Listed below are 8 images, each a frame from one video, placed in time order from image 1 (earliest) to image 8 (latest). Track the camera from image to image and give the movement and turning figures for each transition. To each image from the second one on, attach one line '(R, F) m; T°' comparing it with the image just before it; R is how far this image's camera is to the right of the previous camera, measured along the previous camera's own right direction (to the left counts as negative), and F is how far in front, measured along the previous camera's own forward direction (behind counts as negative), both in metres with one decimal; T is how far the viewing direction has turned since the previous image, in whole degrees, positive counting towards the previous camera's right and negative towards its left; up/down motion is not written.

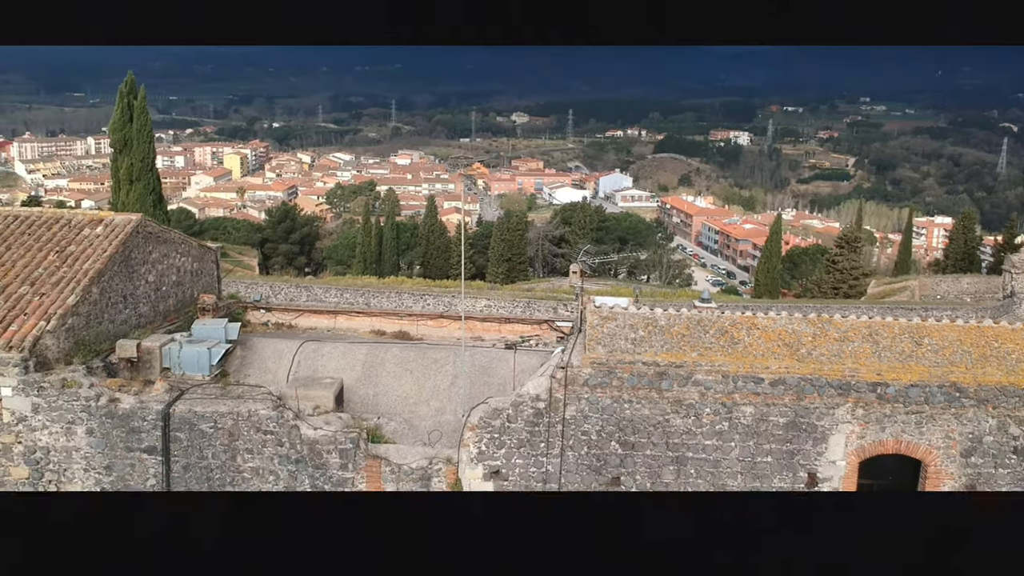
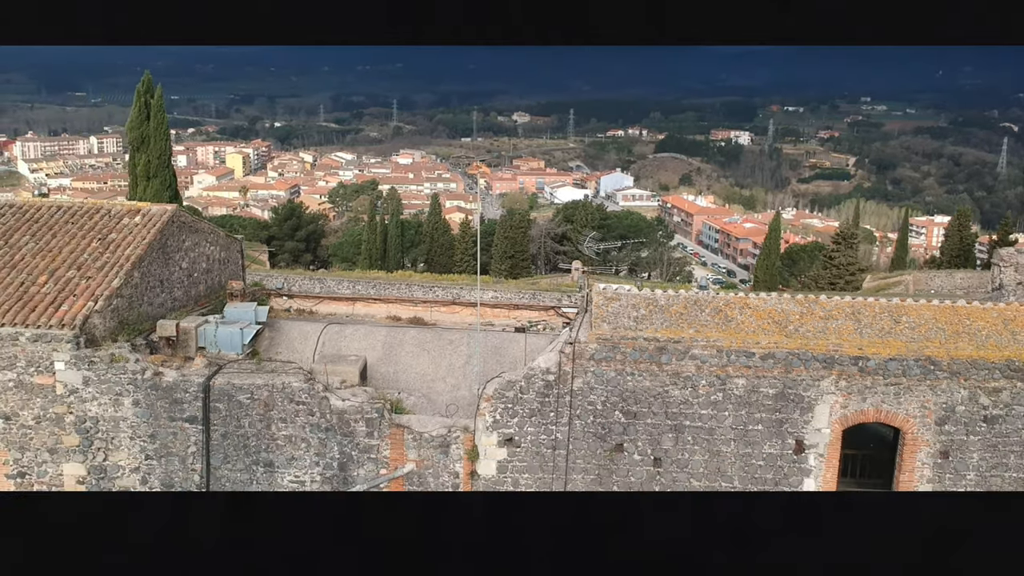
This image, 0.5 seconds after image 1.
(-0.1, -0.6) m; 0°
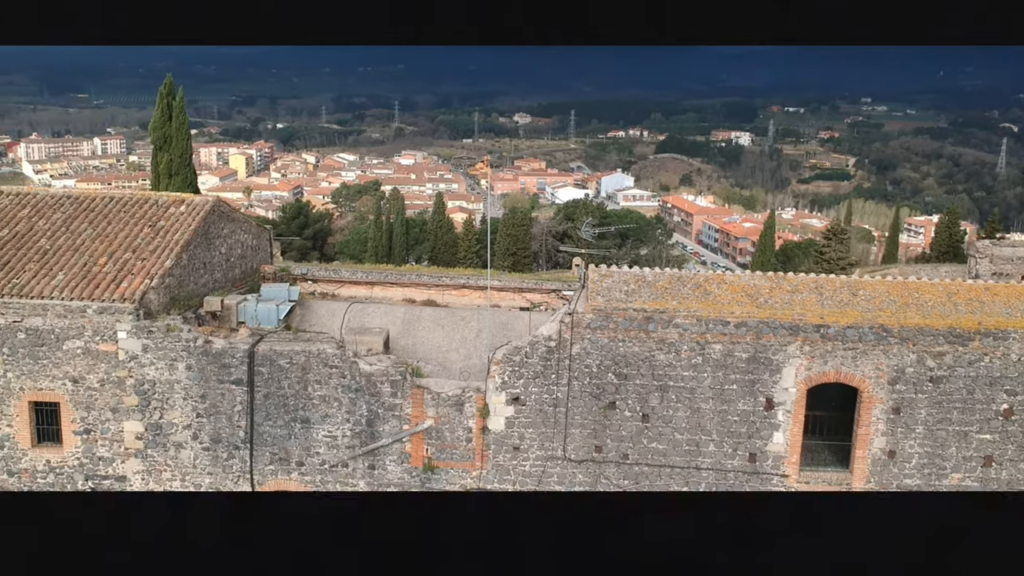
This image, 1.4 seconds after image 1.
(0.0, -1.0) m; 0°
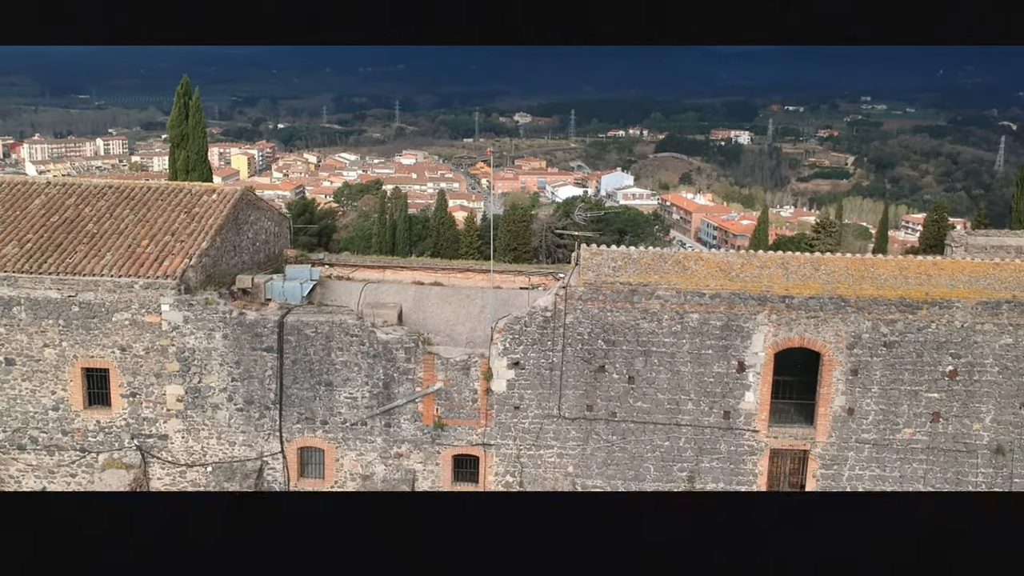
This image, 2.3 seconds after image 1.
(0.0, -1.0) m; 0°
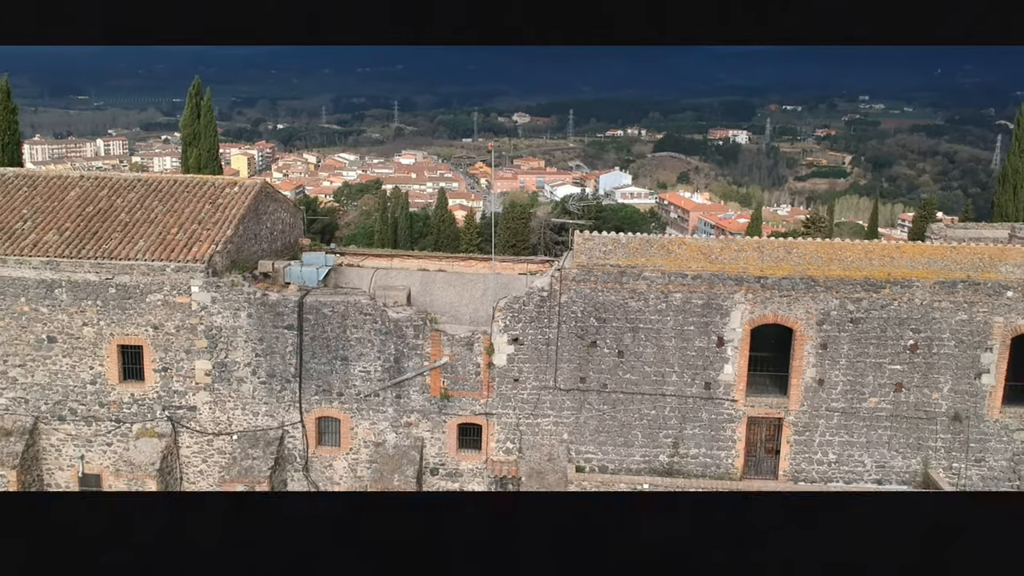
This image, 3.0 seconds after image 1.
(0.0, -0.8) m; 0°
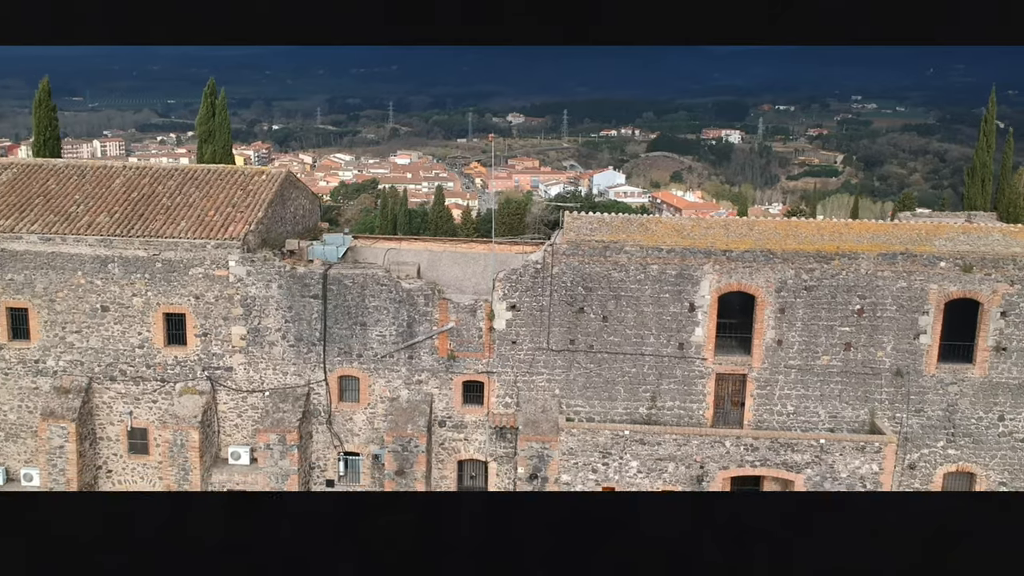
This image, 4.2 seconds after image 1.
(0.0, -1.4) m; 0°
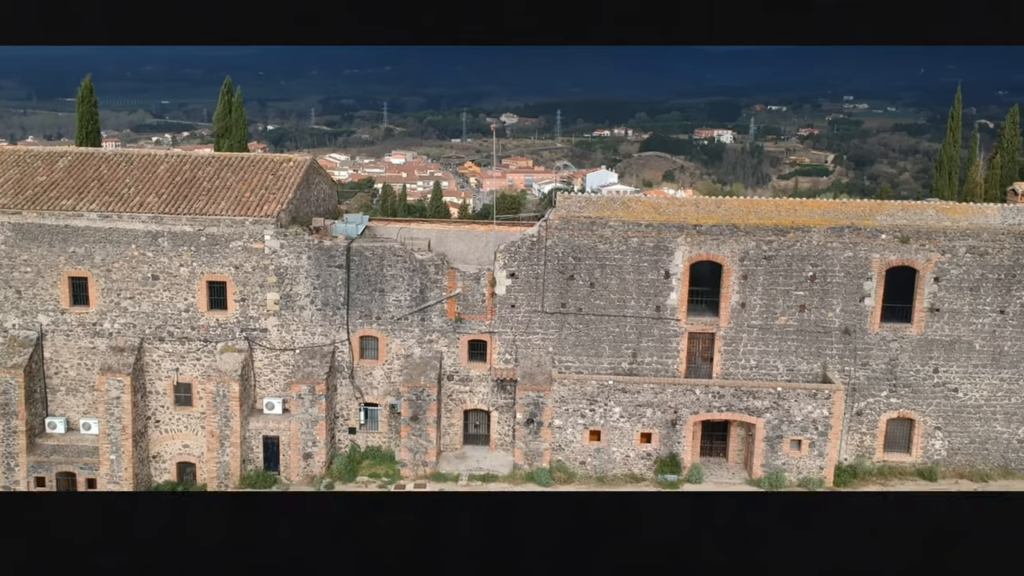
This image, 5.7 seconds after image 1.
(-0.1, -1.6) m; 0°
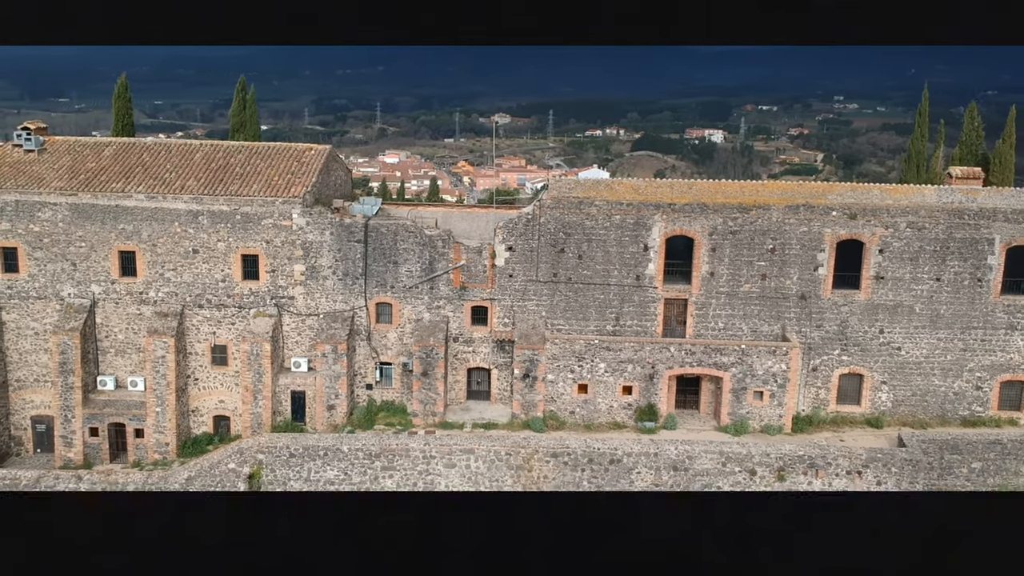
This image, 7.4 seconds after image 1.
(-0.1, -1.8) m; 0°
